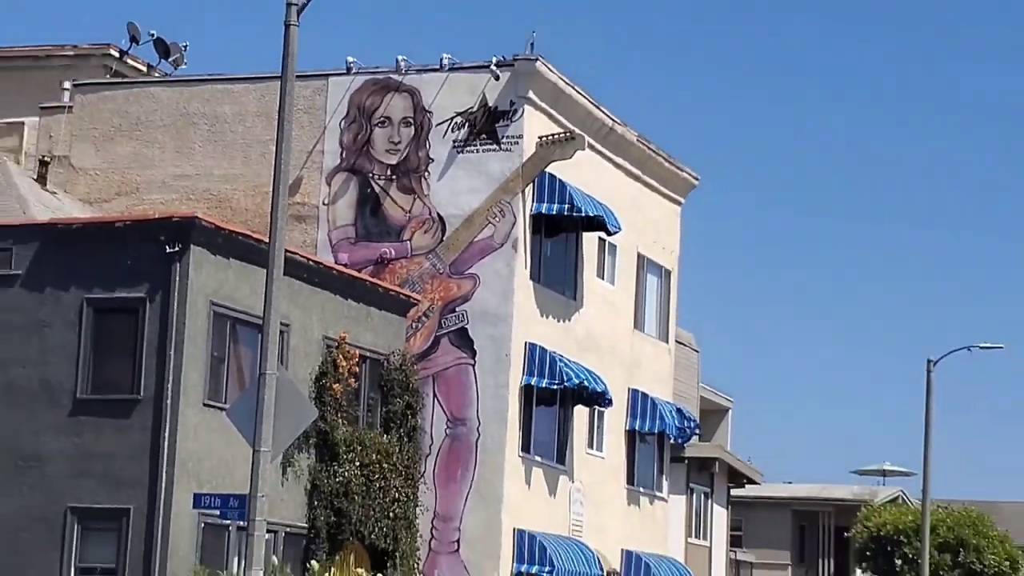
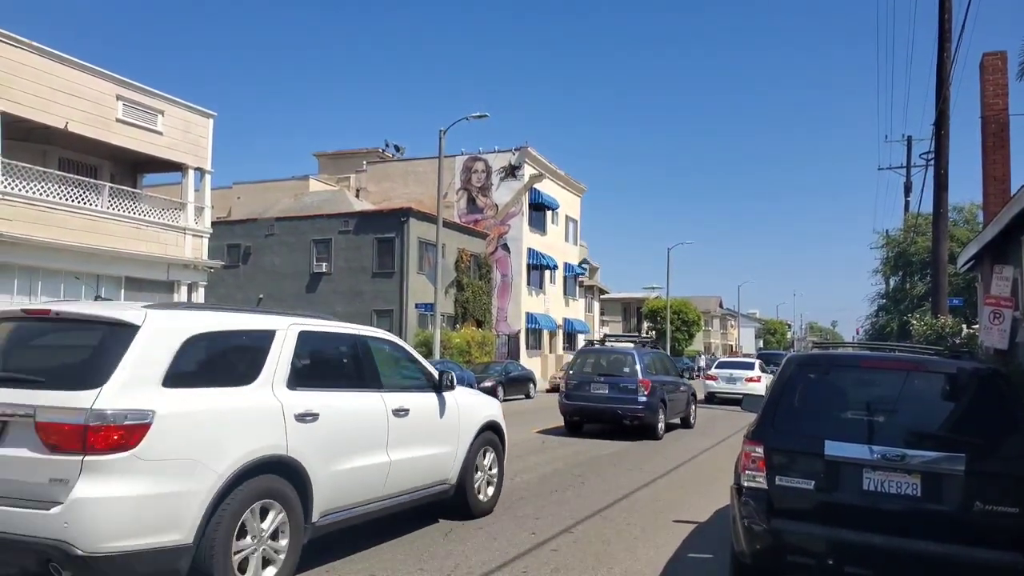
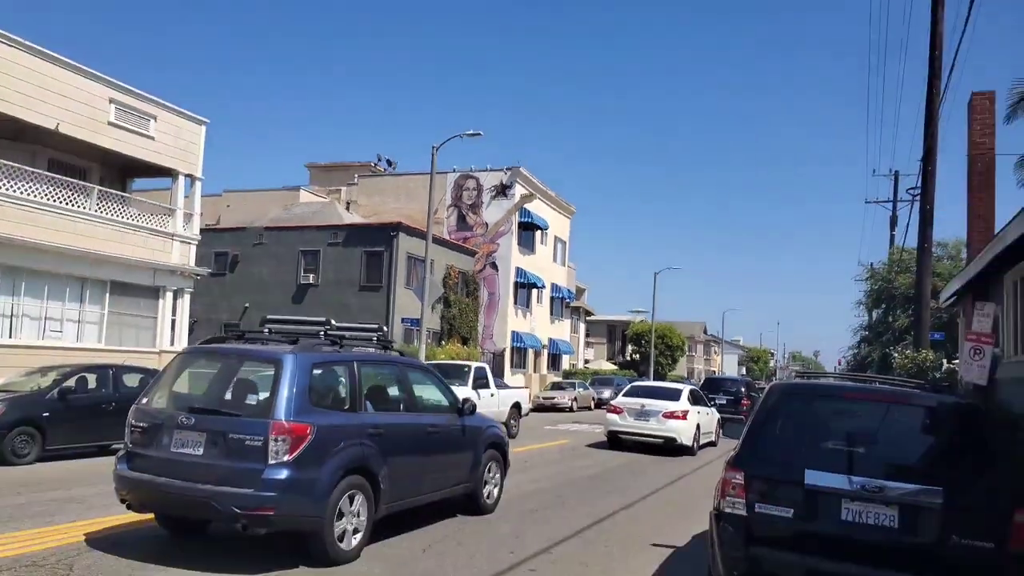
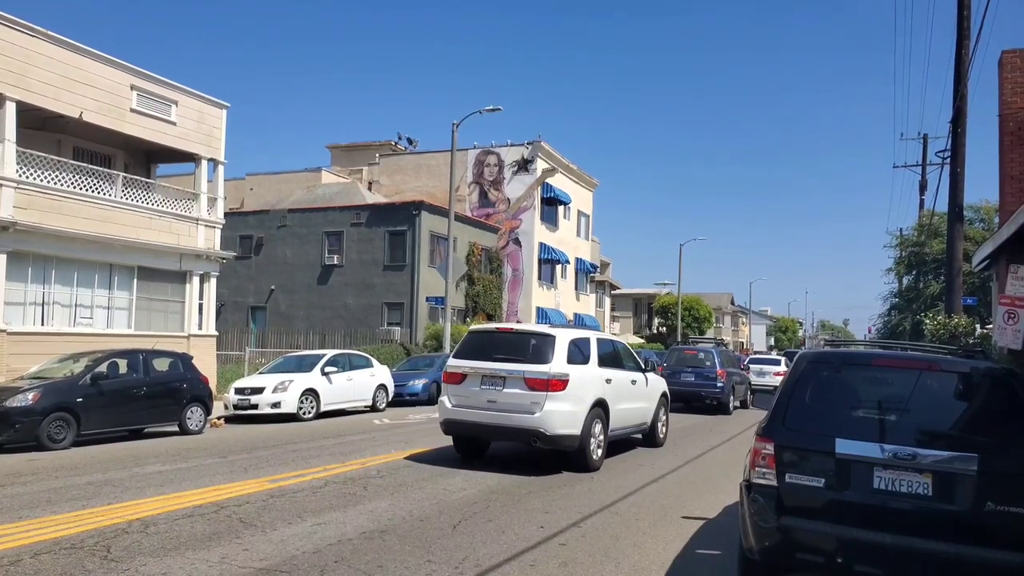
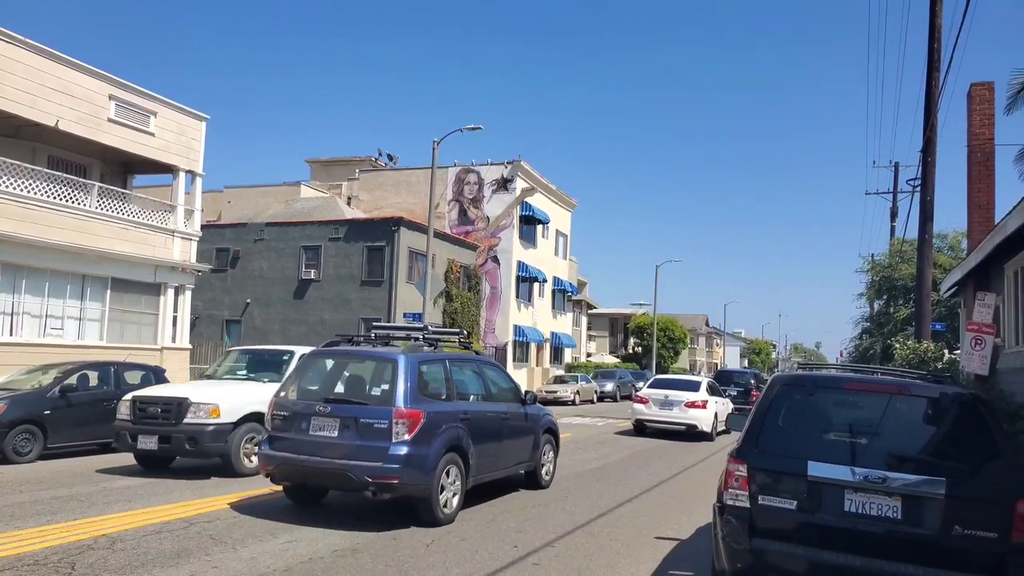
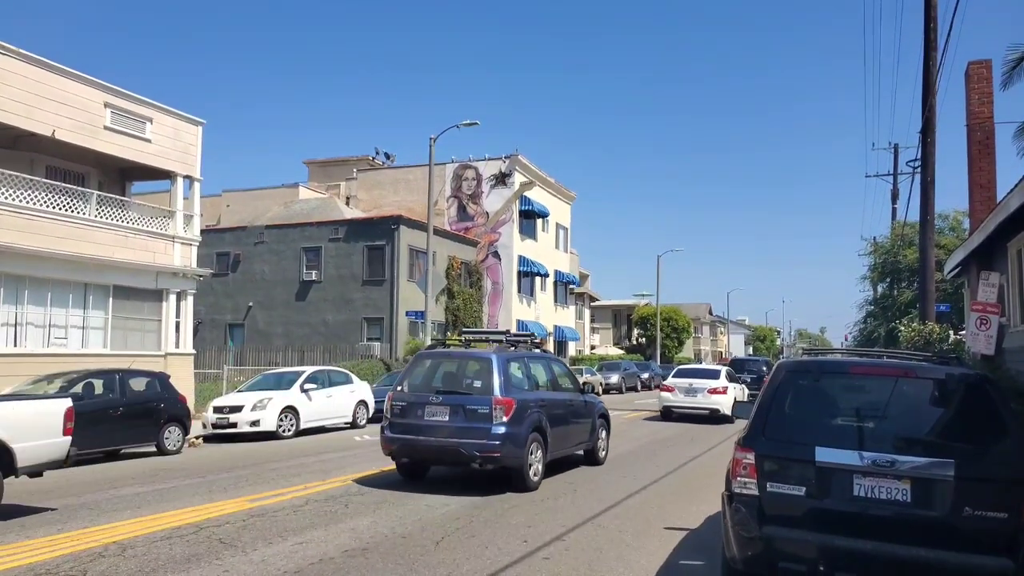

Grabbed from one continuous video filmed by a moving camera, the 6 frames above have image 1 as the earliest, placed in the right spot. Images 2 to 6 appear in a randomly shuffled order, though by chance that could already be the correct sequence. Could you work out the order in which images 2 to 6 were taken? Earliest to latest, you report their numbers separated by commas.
3, 5, 6, 2, 4
